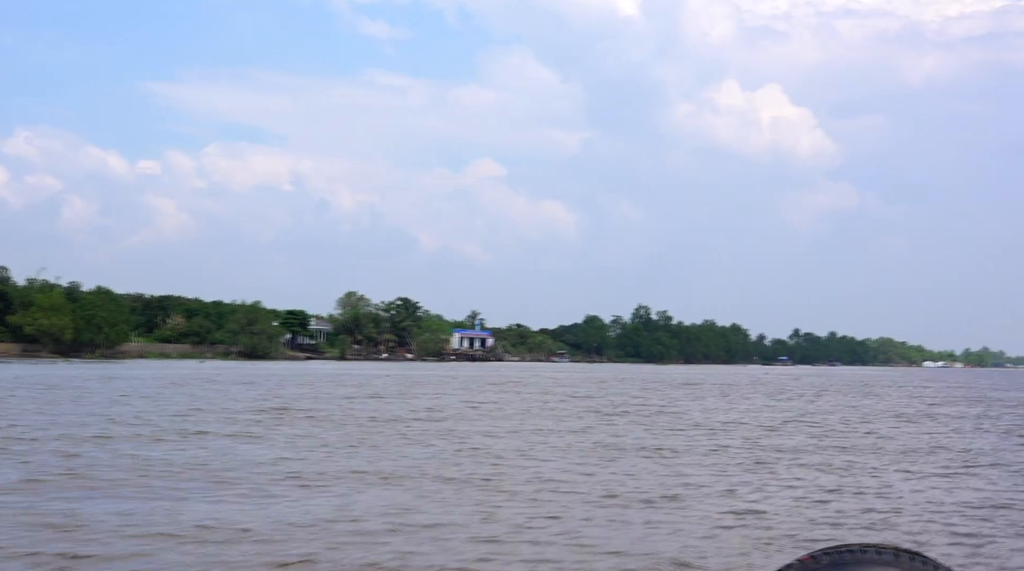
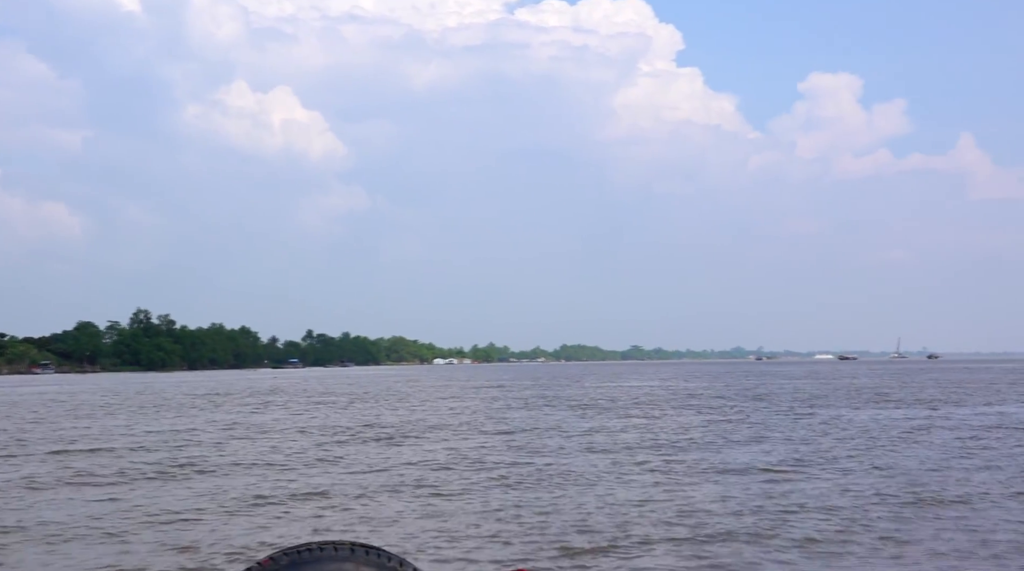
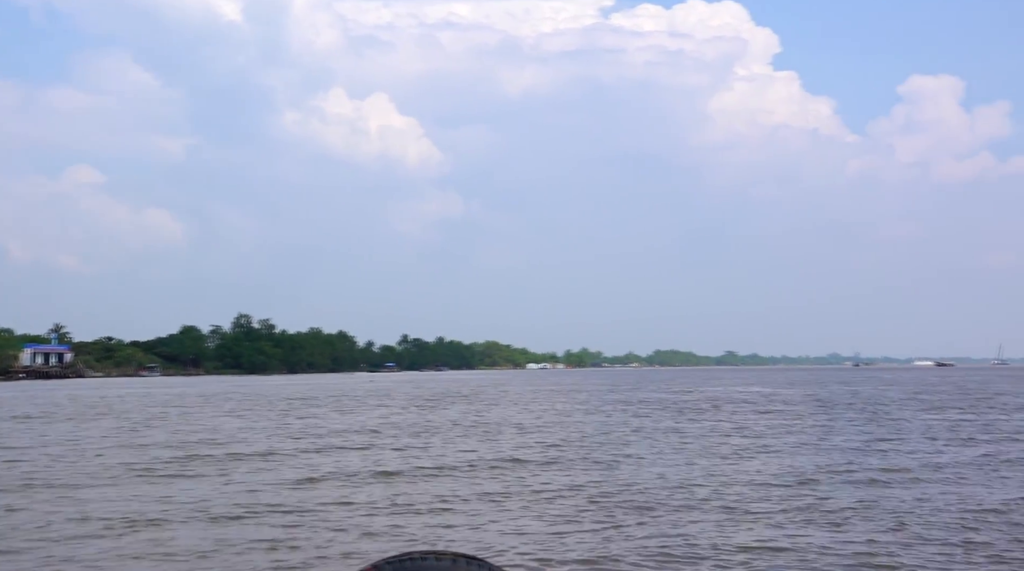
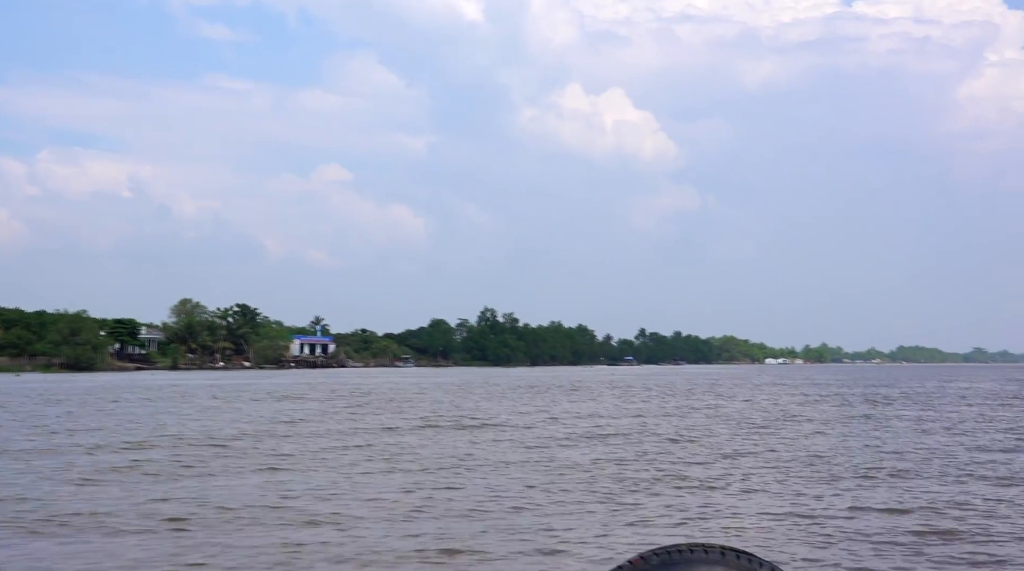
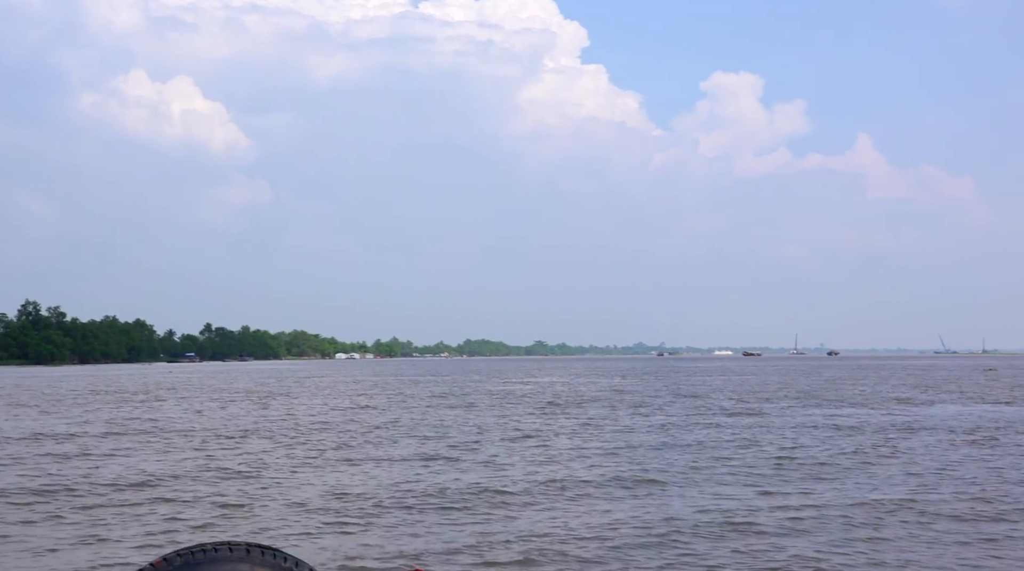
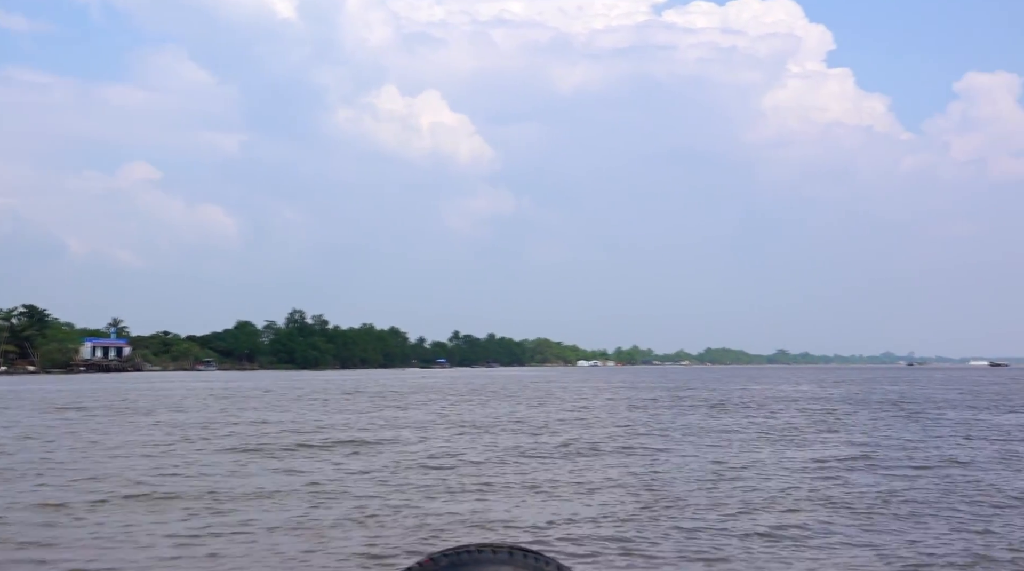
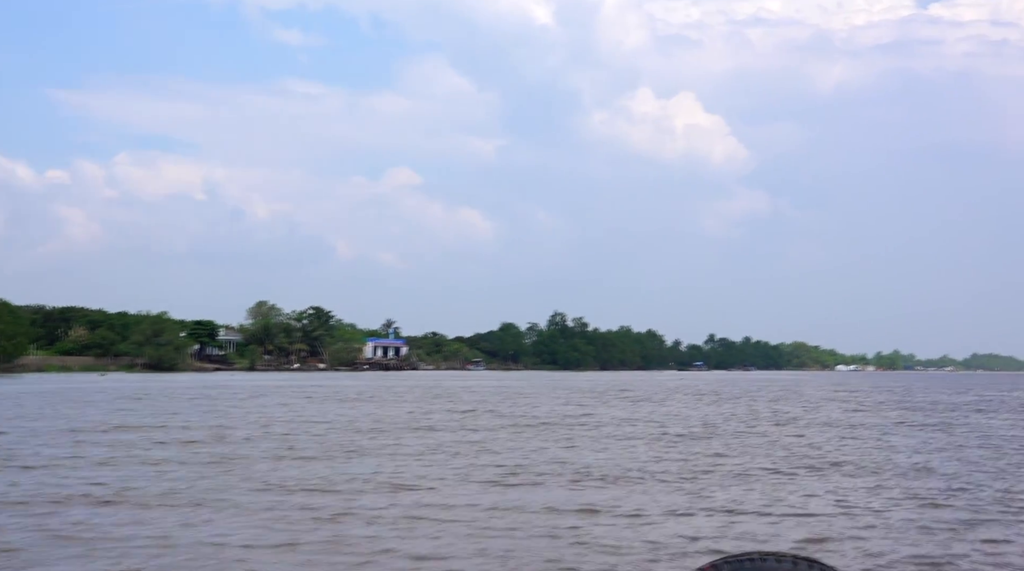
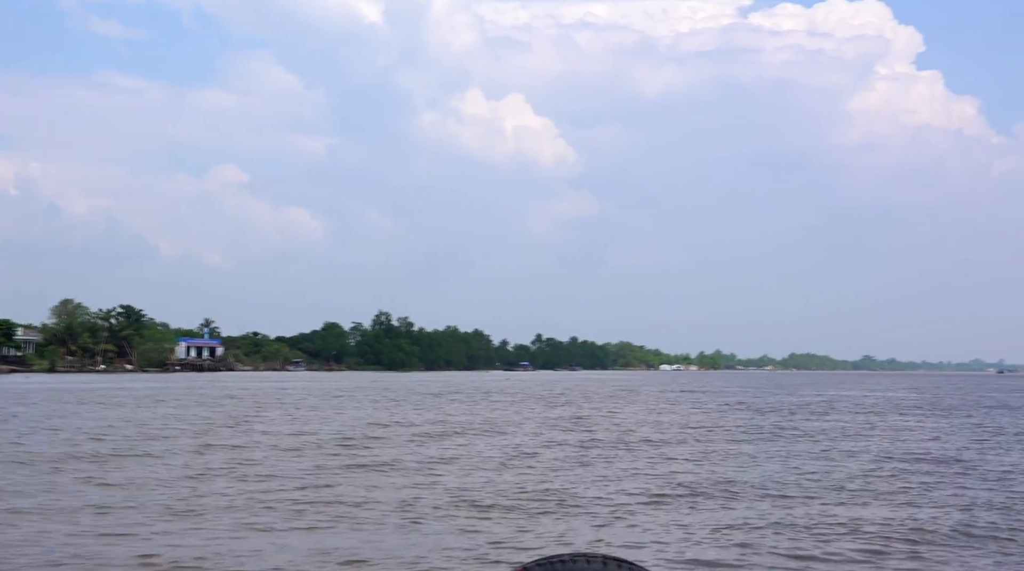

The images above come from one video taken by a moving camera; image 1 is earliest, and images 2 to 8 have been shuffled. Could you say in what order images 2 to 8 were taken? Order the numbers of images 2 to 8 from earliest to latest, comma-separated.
7, 4, 8, 6, 3, 2, 5
